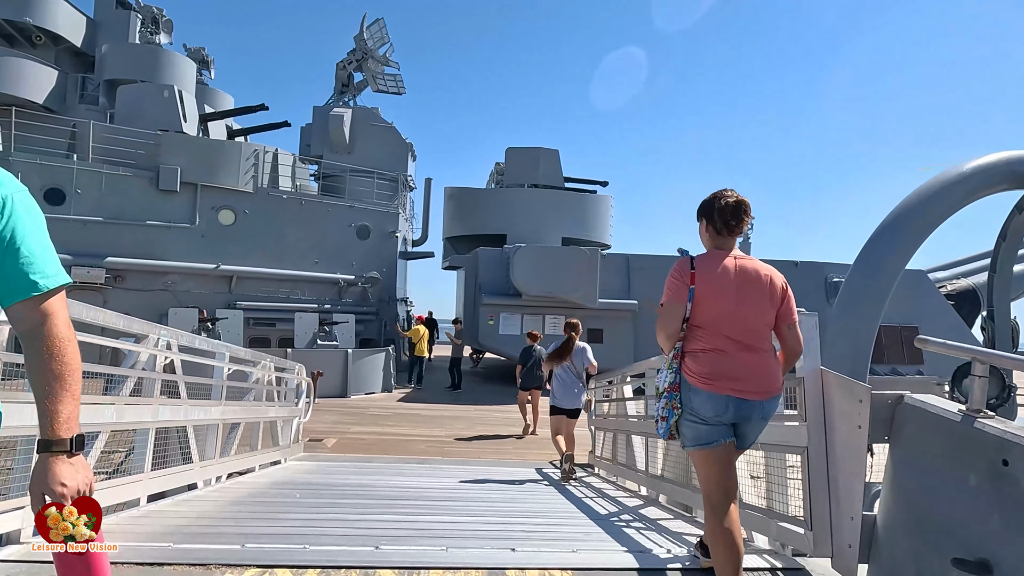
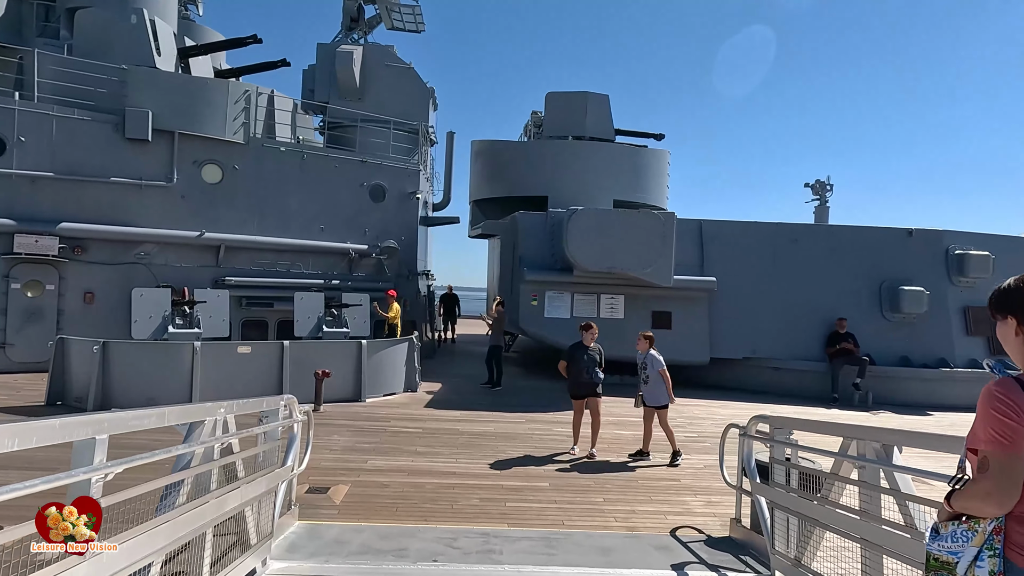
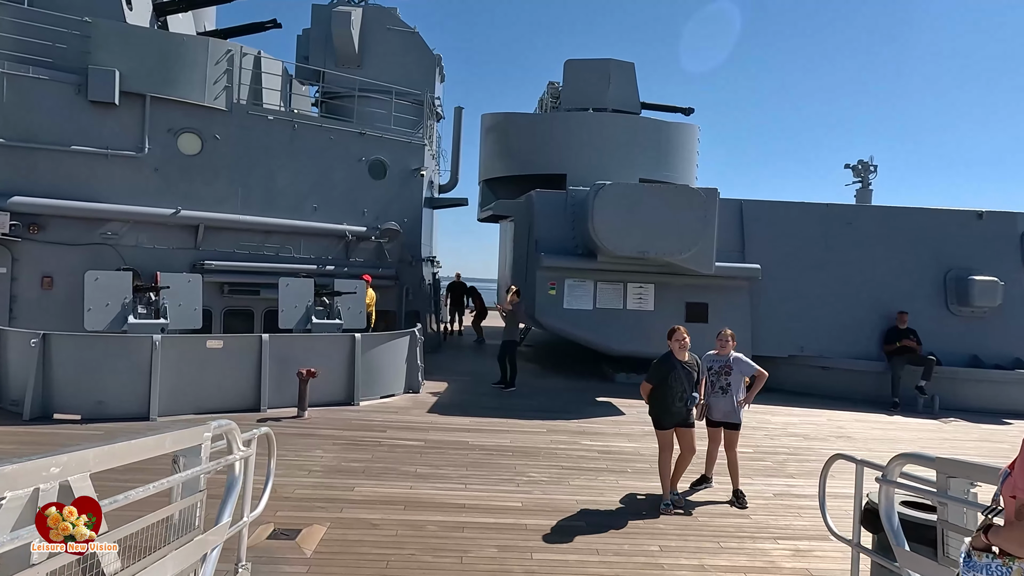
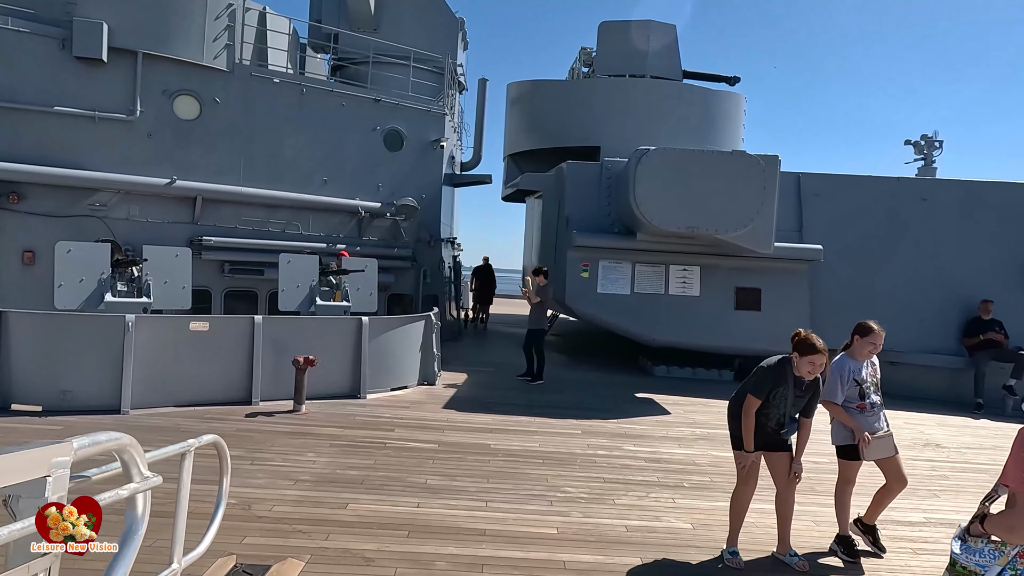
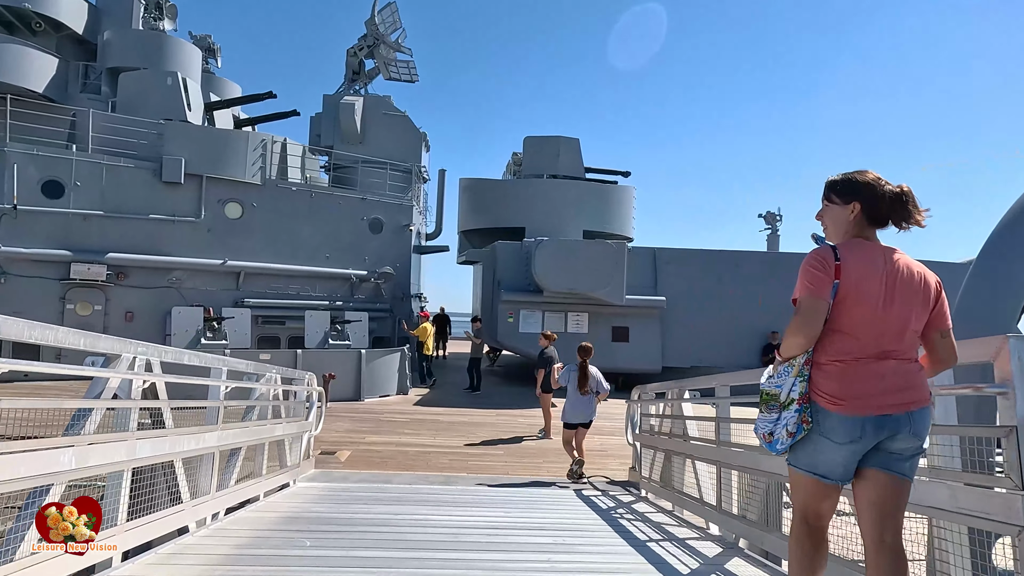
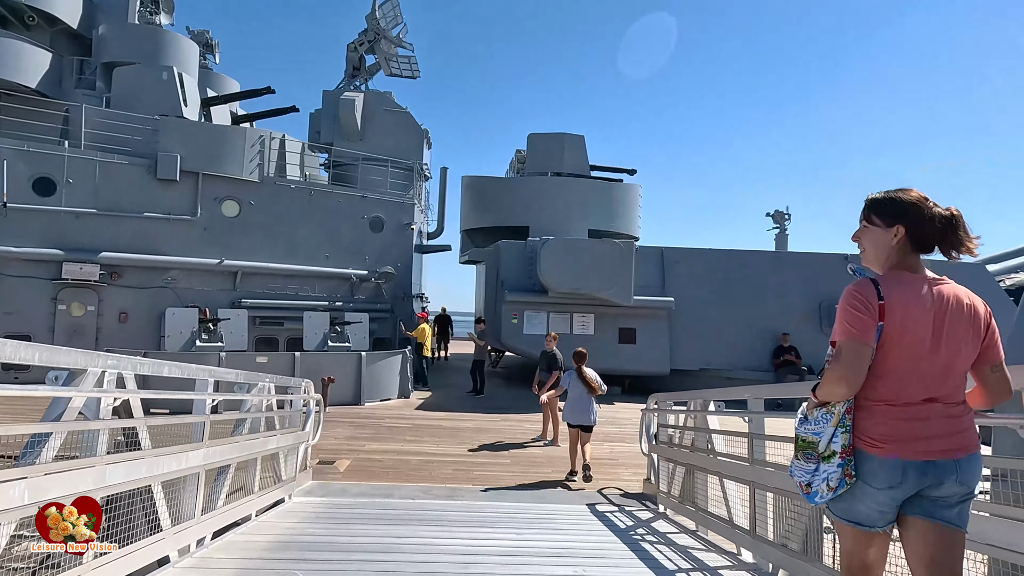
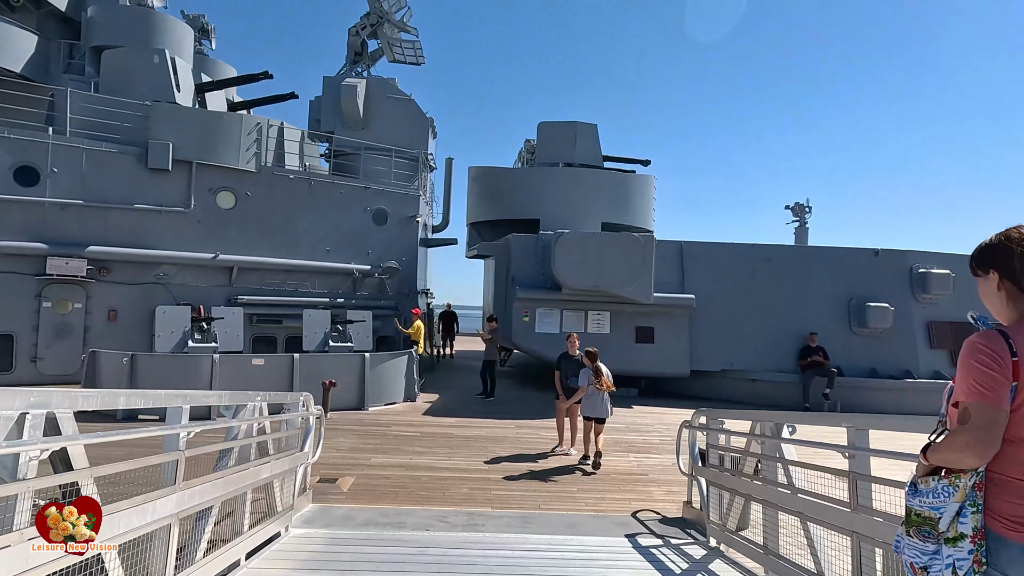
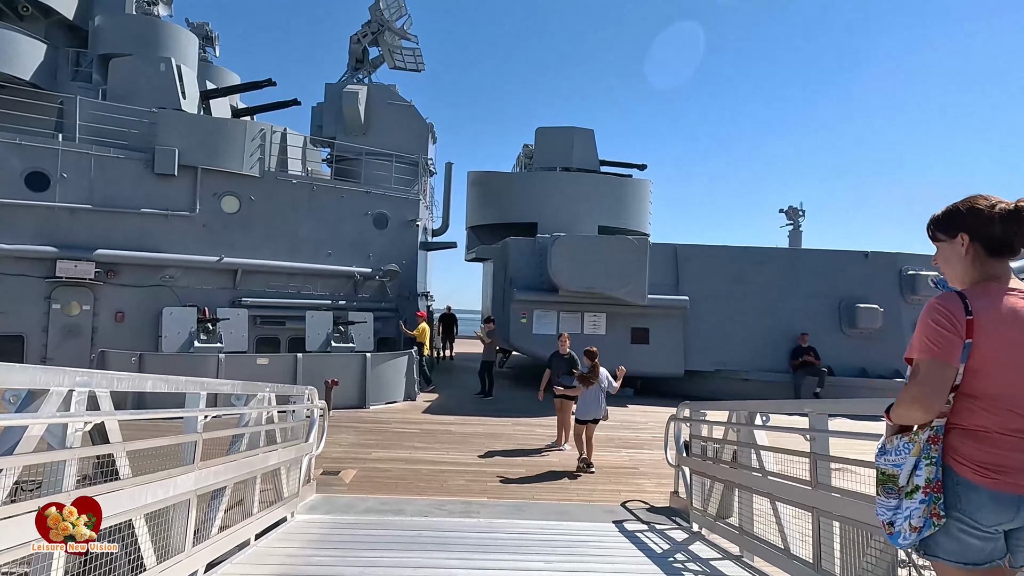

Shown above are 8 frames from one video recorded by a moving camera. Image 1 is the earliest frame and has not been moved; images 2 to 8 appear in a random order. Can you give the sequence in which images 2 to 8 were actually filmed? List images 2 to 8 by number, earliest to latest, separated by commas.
5, 6, 8, 7, 2, 3, 4
